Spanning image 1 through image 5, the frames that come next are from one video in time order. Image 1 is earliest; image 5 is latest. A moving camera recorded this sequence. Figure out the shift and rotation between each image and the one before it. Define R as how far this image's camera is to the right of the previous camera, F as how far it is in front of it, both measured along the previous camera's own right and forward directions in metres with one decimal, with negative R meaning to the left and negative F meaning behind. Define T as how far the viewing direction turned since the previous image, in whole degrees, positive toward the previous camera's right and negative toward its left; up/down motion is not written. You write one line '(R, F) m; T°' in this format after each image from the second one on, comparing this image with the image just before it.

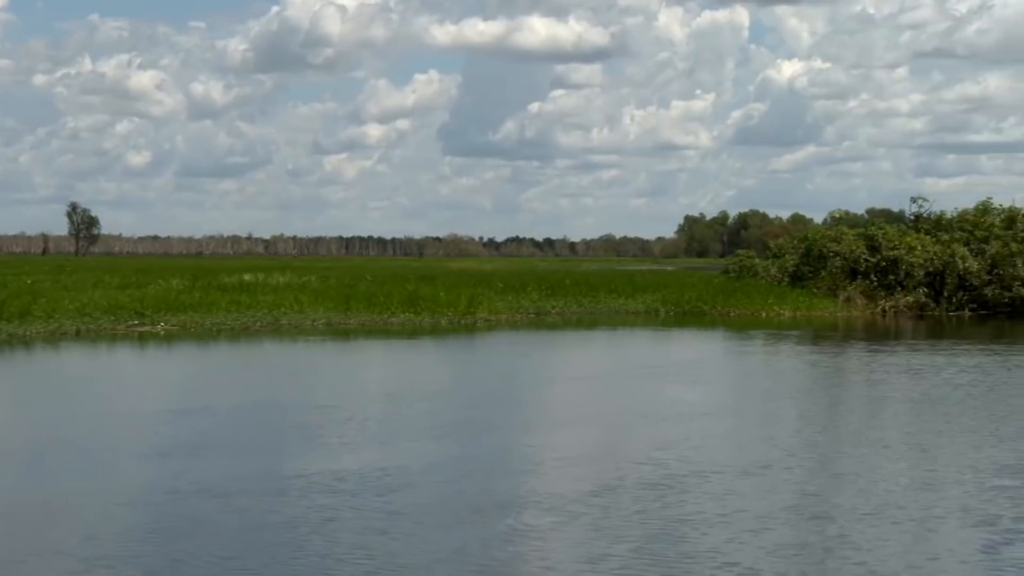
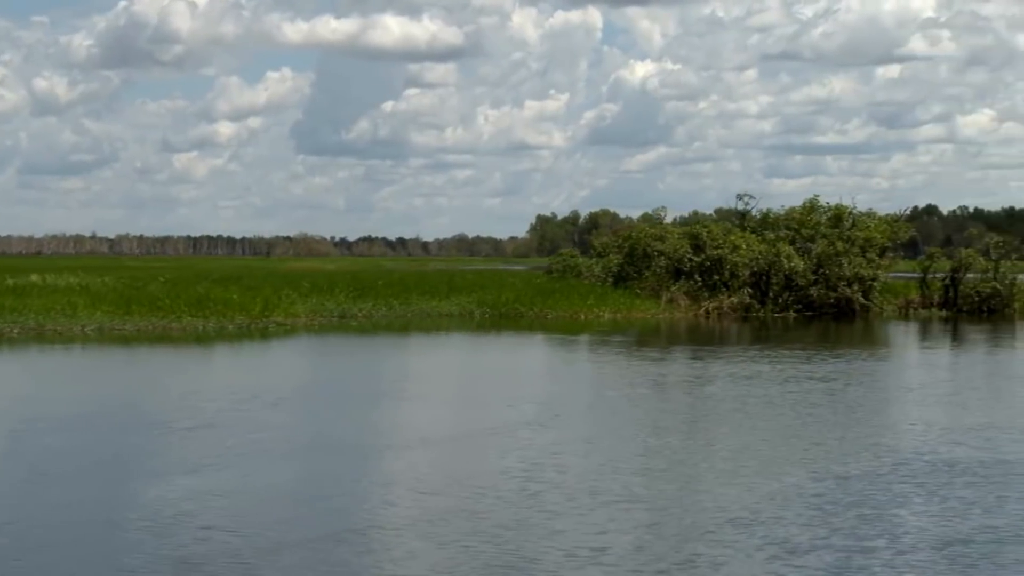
(+0.7, +1.7) m; +5°
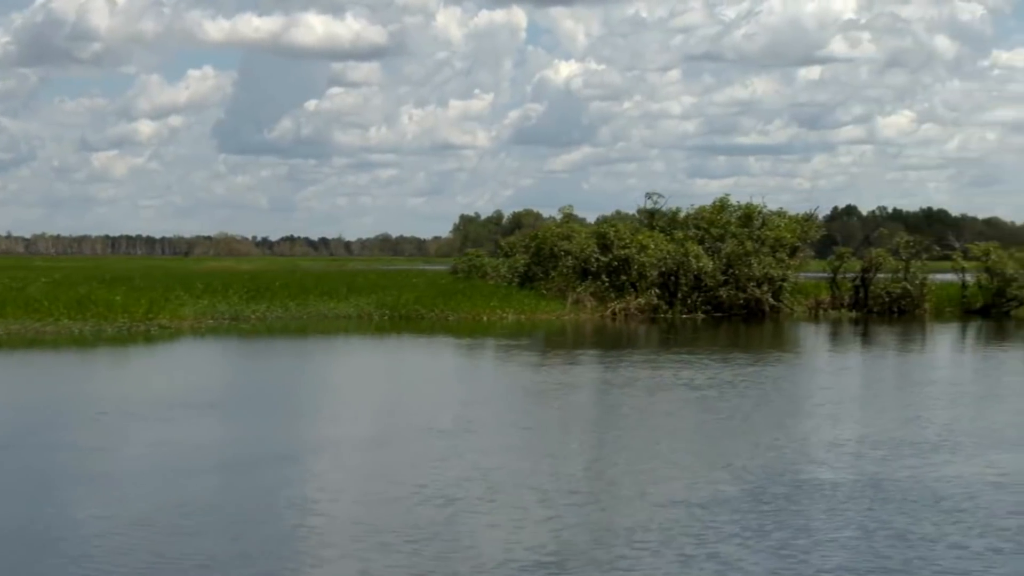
(+0.6, +1.0) m; +3°
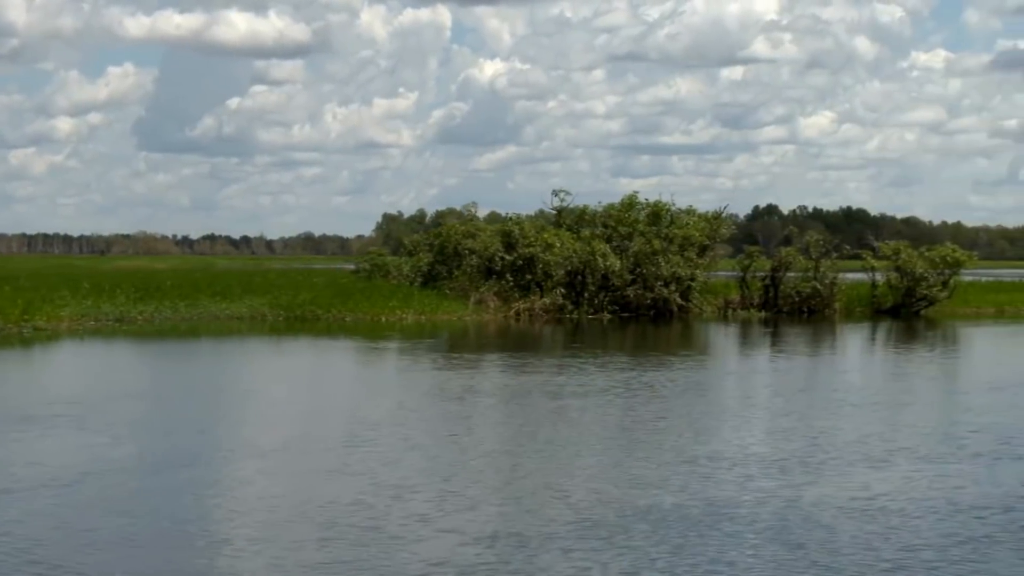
(+0.6, +1.0) m; +3°
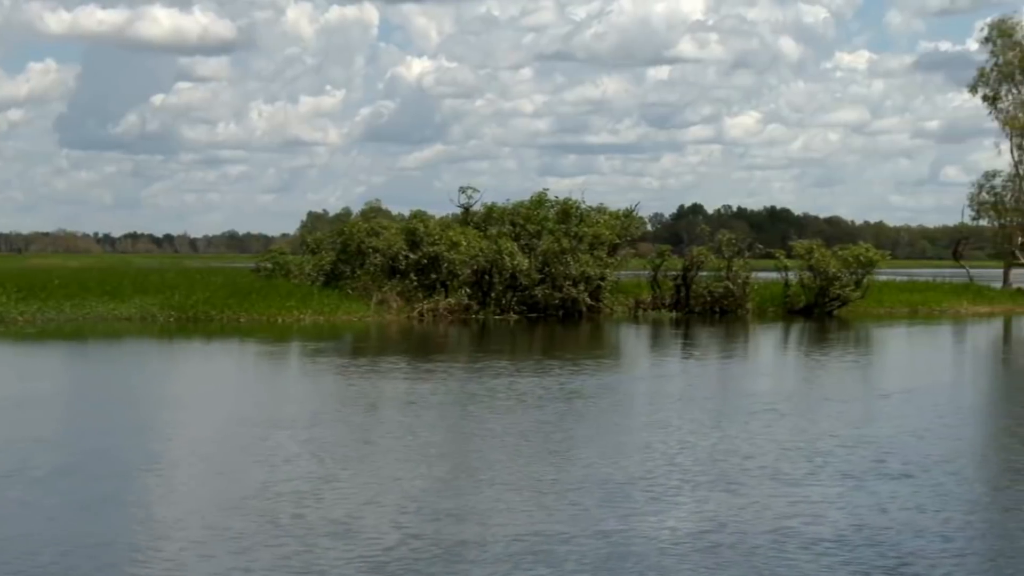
(+0.6, +1.0) m; +3°
